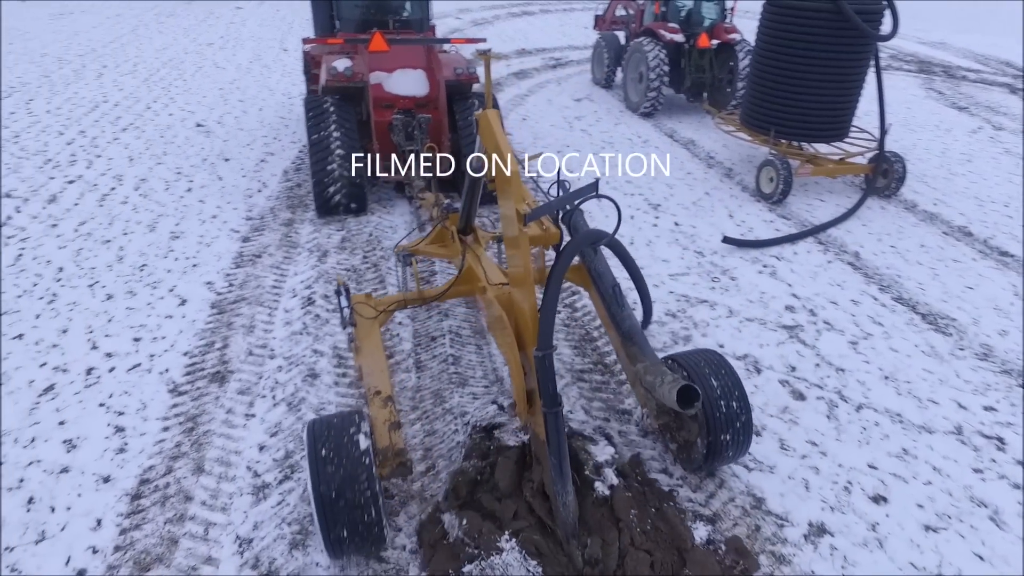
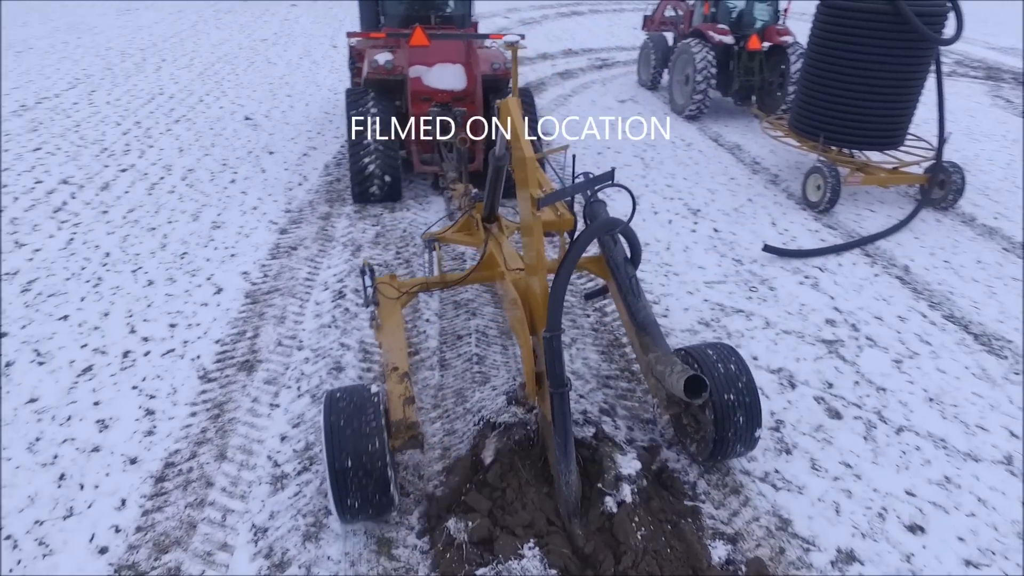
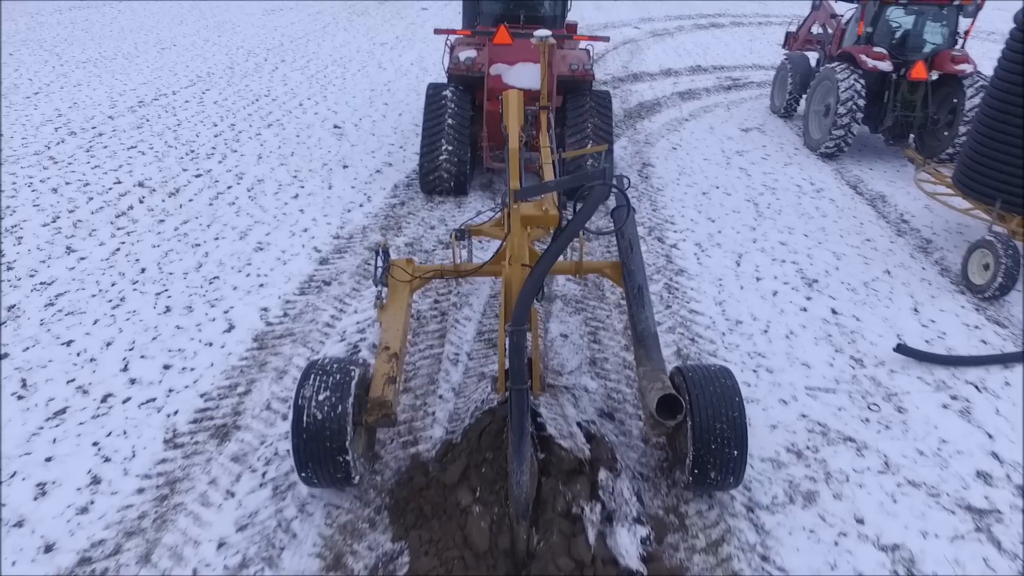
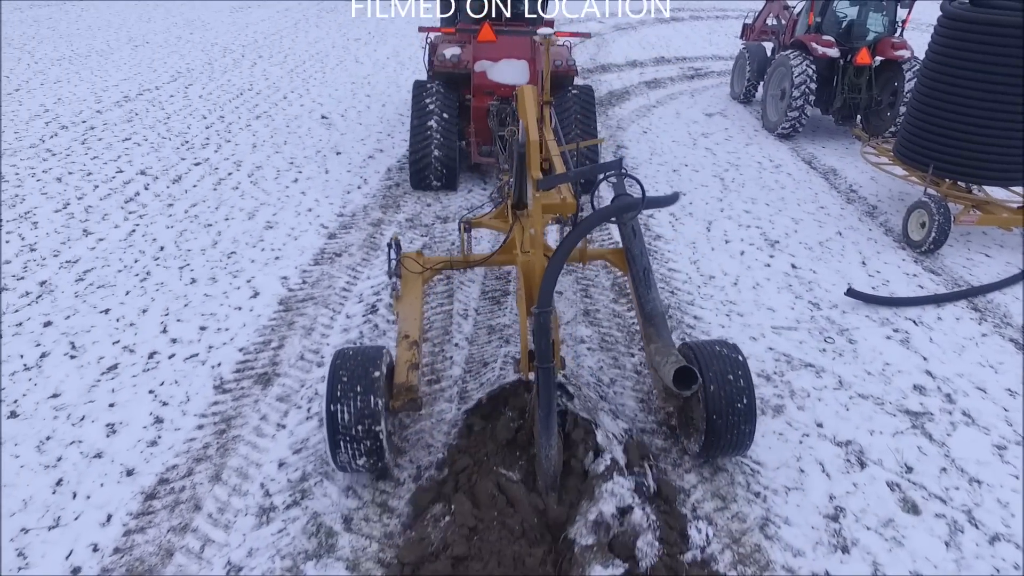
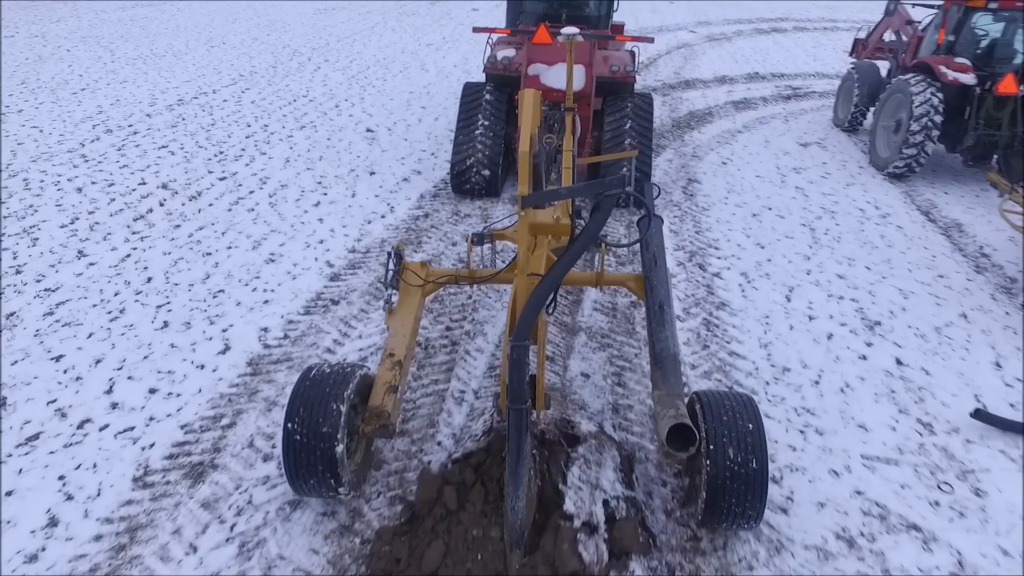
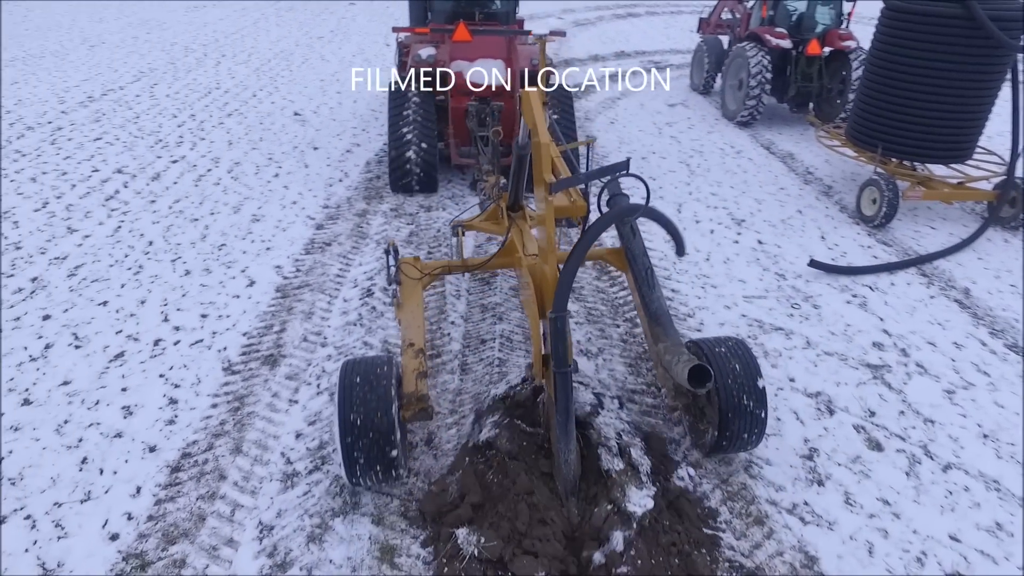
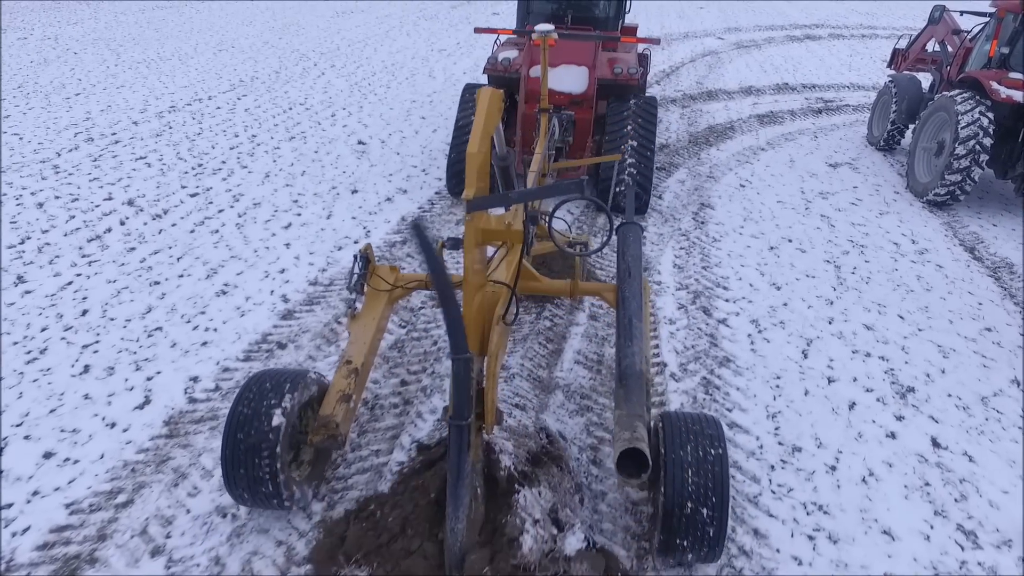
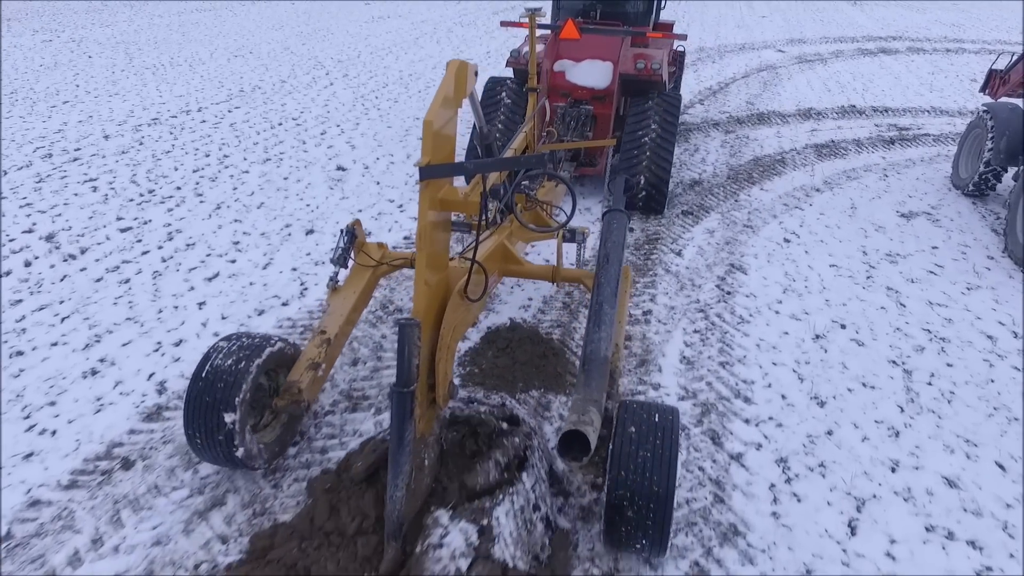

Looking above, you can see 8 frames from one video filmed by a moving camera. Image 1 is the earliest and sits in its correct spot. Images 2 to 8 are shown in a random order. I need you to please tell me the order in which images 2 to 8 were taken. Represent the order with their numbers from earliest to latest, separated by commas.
2, 6, 4, 3, 5, 7, 8
